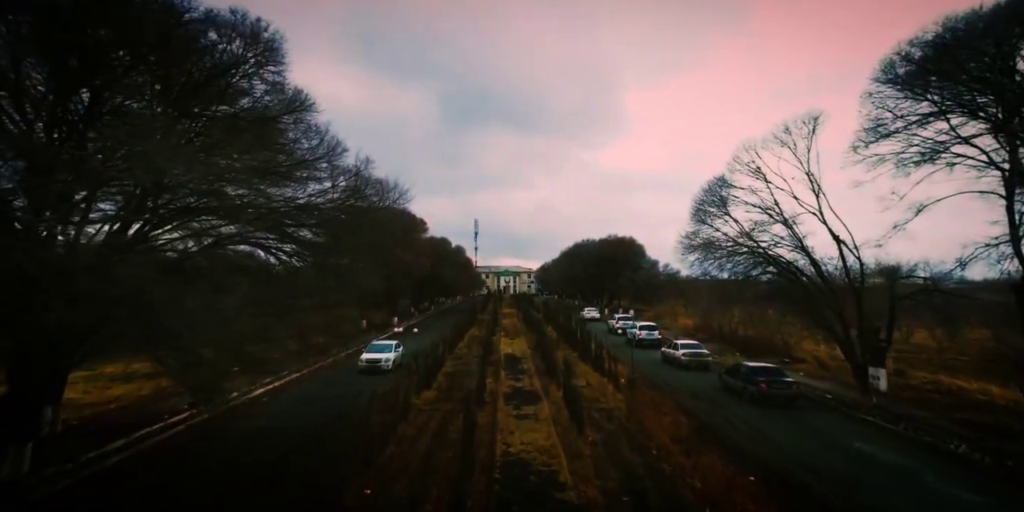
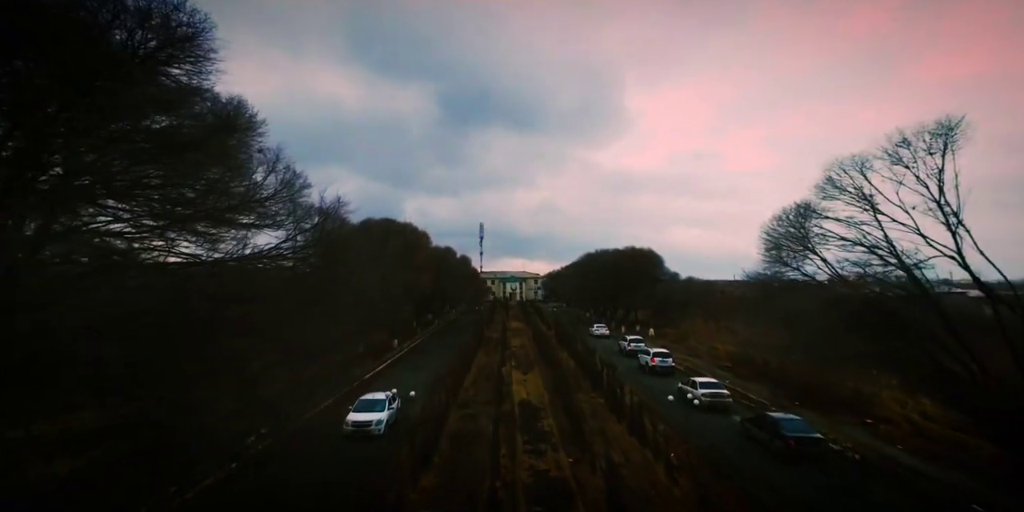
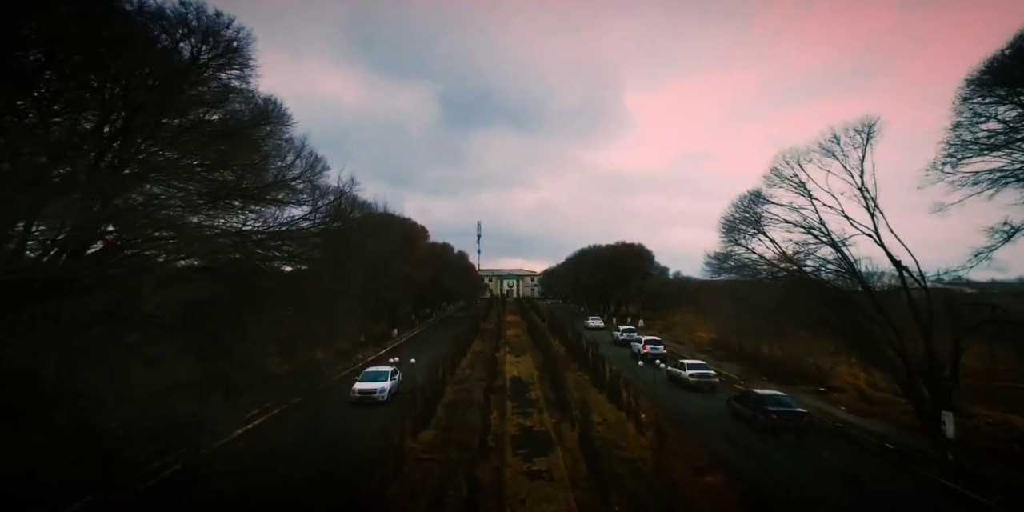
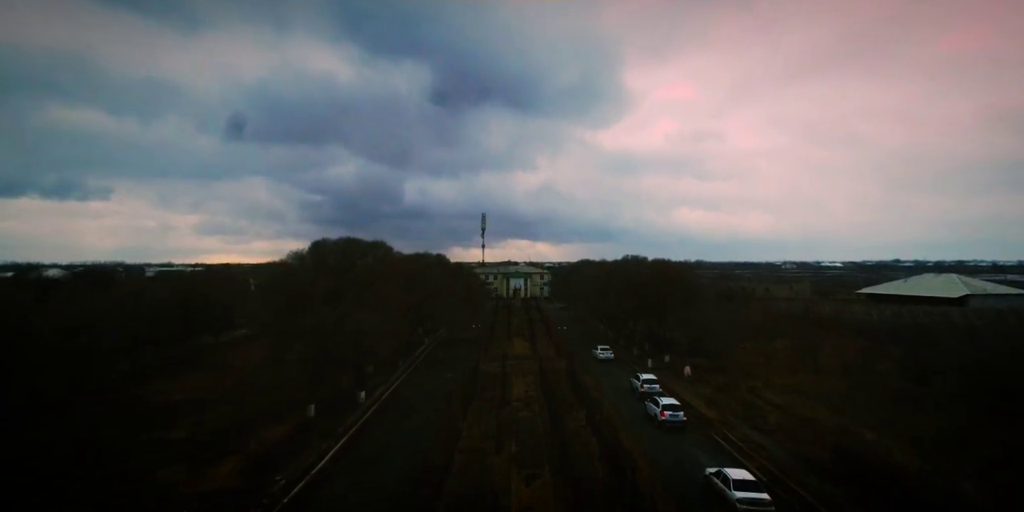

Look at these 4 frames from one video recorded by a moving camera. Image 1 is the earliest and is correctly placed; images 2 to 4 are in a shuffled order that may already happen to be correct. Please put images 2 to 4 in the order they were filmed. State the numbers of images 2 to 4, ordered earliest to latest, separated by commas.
3, 2, 4
